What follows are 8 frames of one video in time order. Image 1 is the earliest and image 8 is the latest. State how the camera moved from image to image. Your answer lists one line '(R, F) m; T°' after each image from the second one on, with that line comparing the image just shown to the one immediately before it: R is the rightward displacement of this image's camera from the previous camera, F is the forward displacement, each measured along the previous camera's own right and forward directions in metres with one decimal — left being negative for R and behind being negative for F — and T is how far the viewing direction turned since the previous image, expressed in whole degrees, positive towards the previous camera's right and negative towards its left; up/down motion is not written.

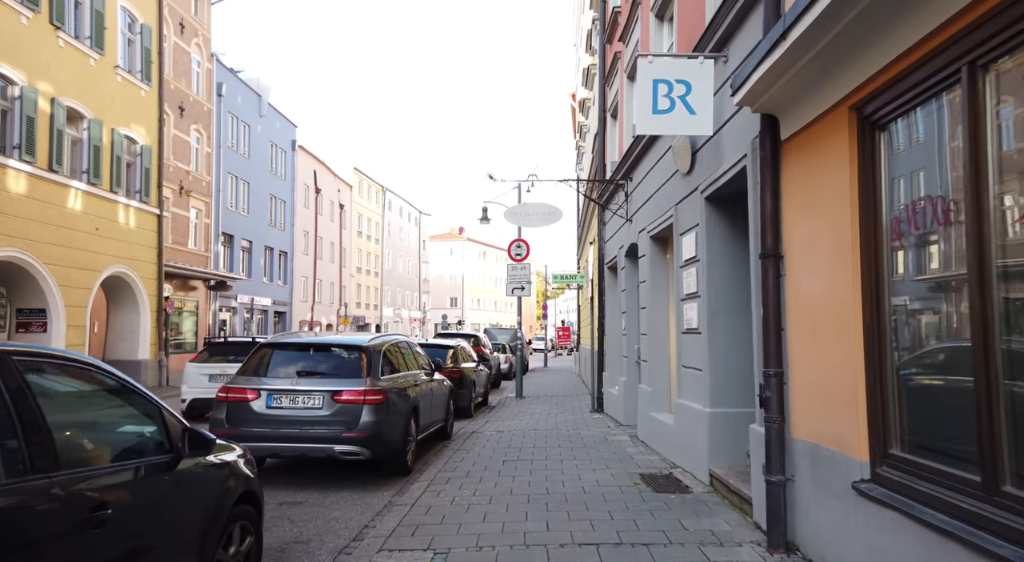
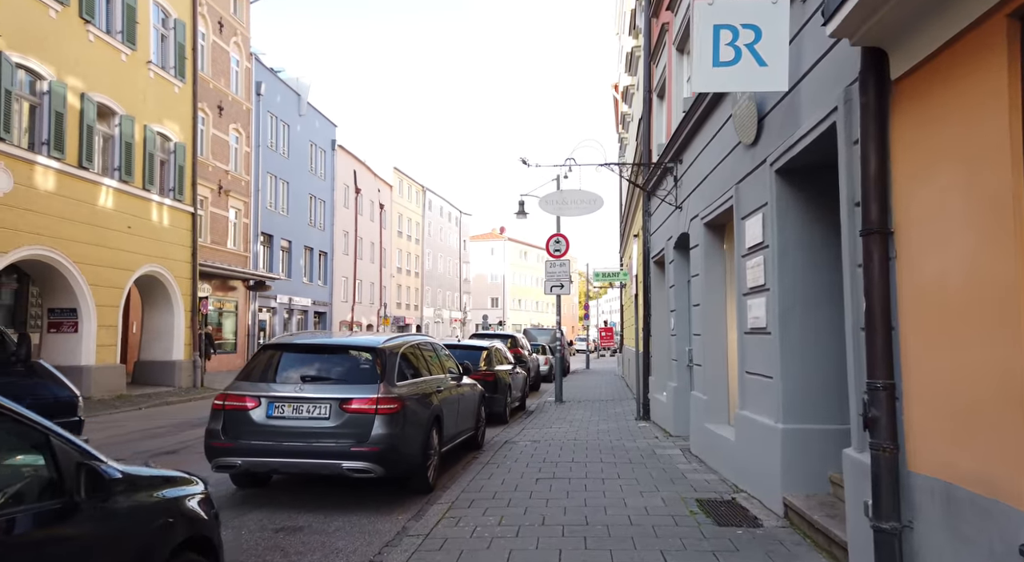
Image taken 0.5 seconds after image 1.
(+0.1, +1.0) m; -3°
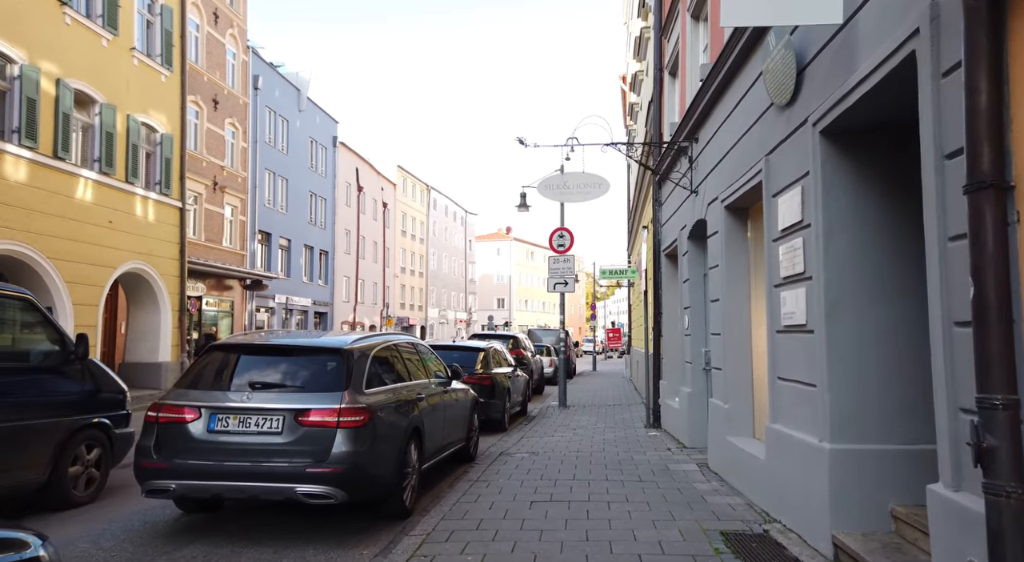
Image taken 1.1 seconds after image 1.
(+0.1, +1.0) m; -1°
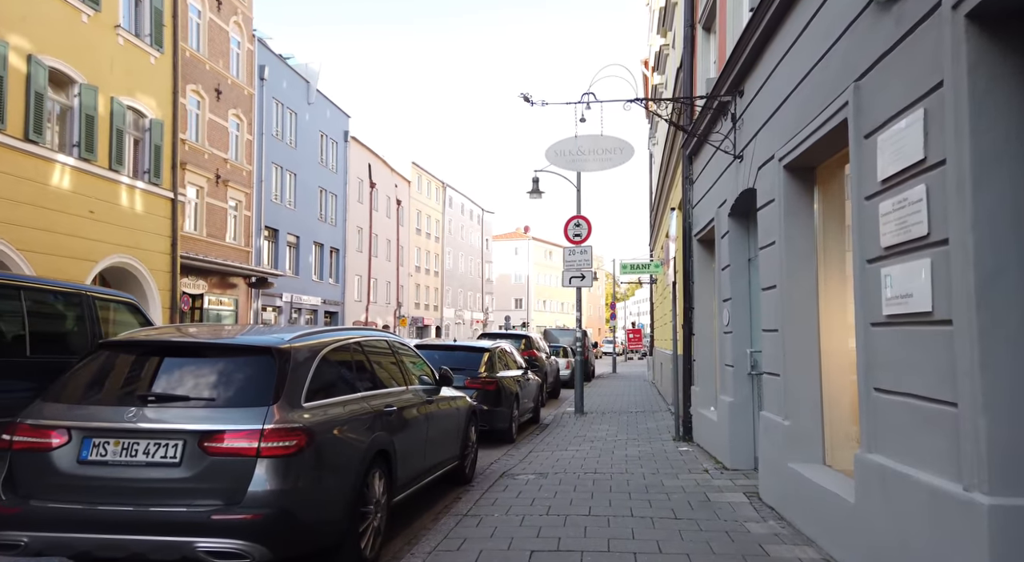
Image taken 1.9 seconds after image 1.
(+0.2, +1.5) m; -2°
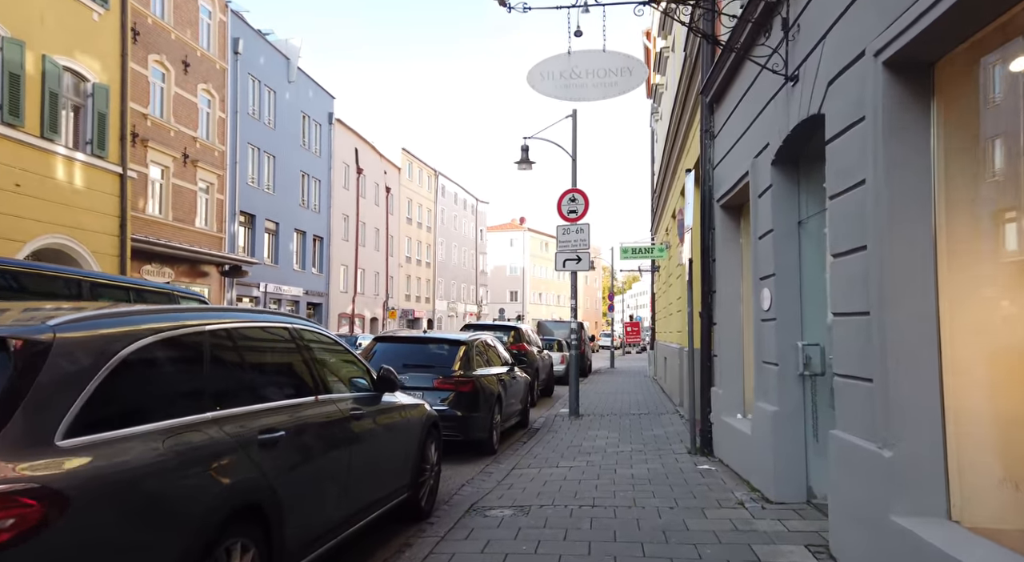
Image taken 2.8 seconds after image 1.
(+0.2, +2.0) m; 0°
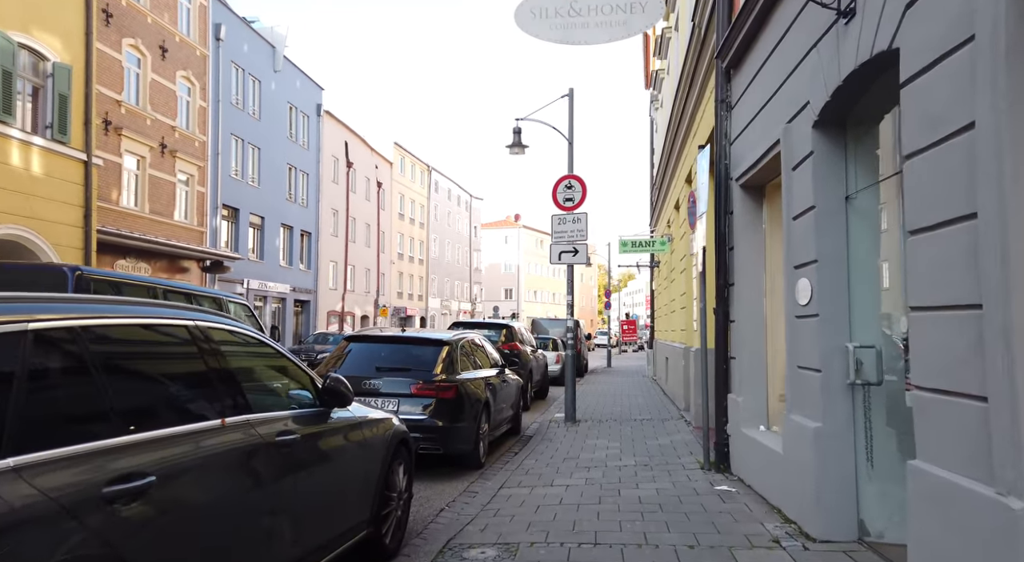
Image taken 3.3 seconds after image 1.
(+0.1, +1.1) m; 0°
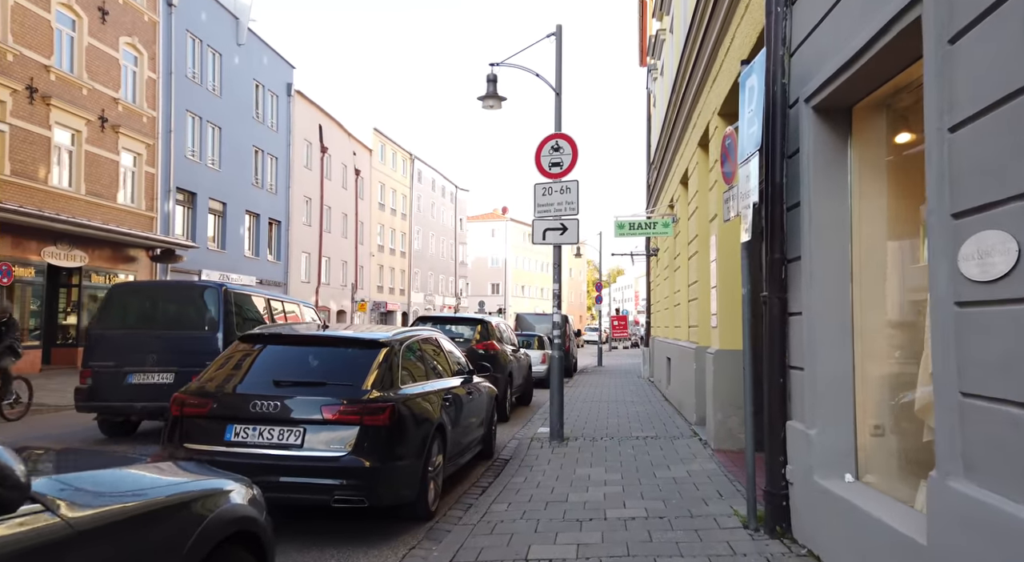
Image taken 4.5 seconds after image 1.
(+0.2, +2.4) m; +1°
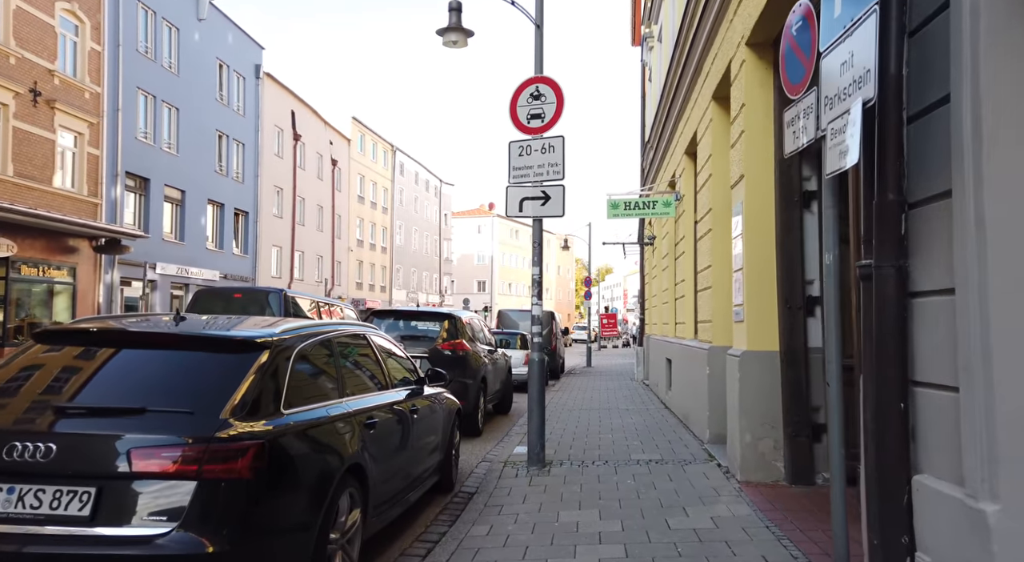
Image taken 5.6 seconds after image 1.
(+0.2, +2.1) m; +1°
